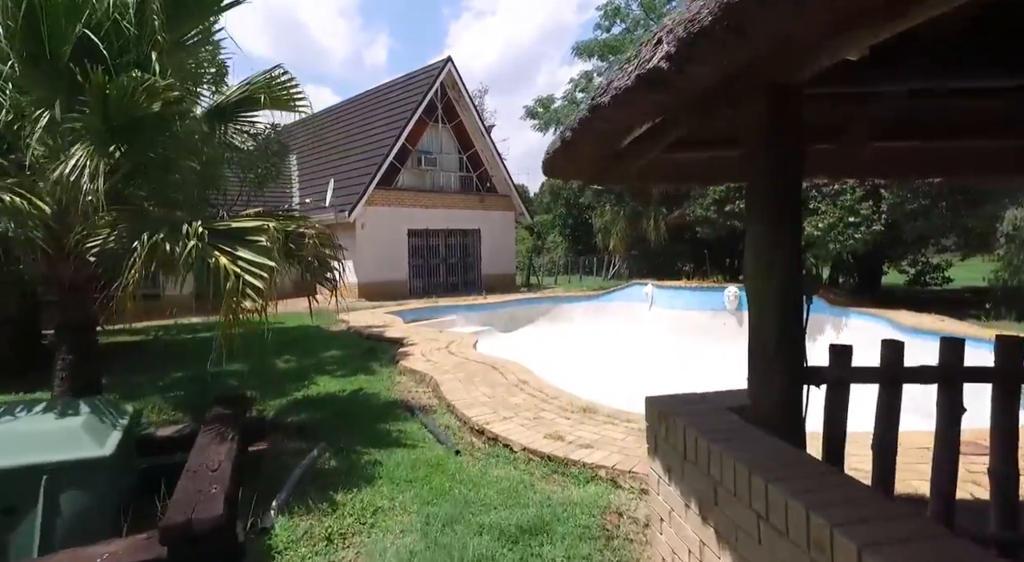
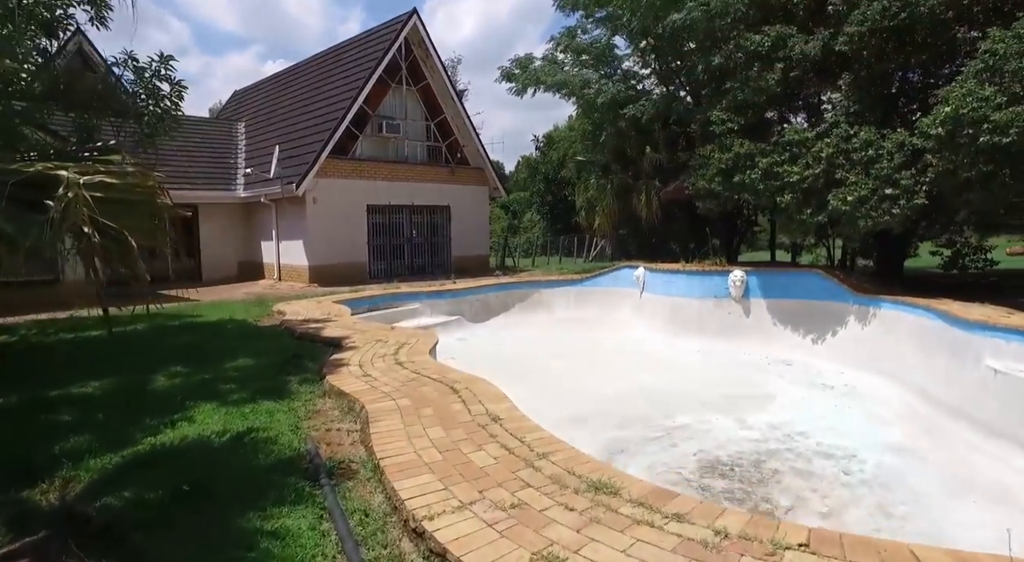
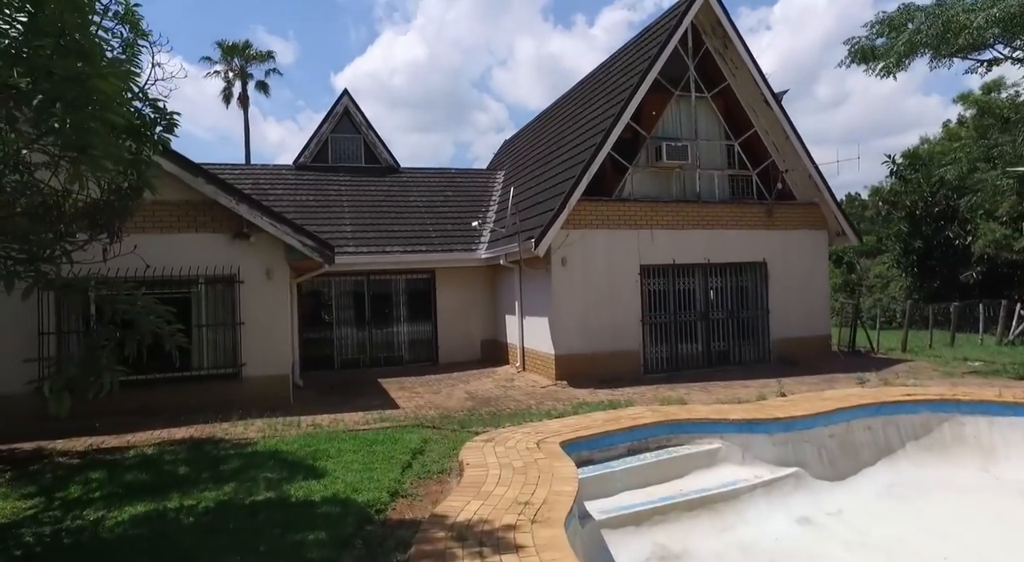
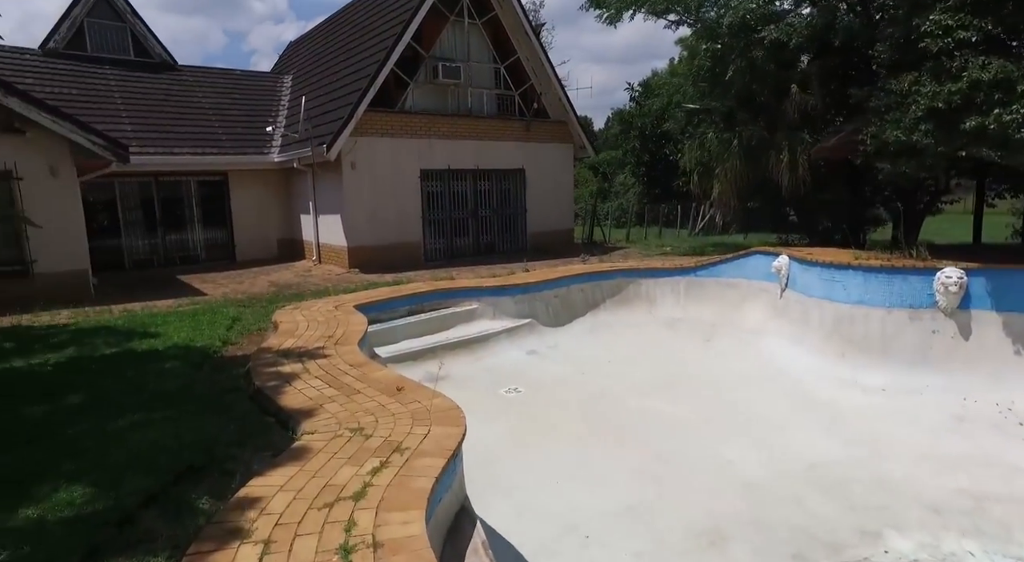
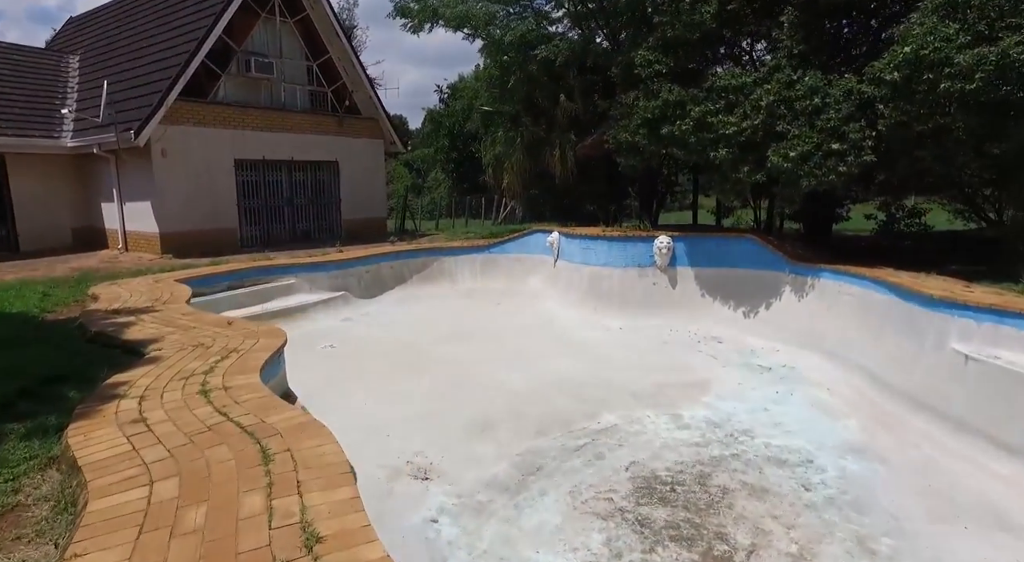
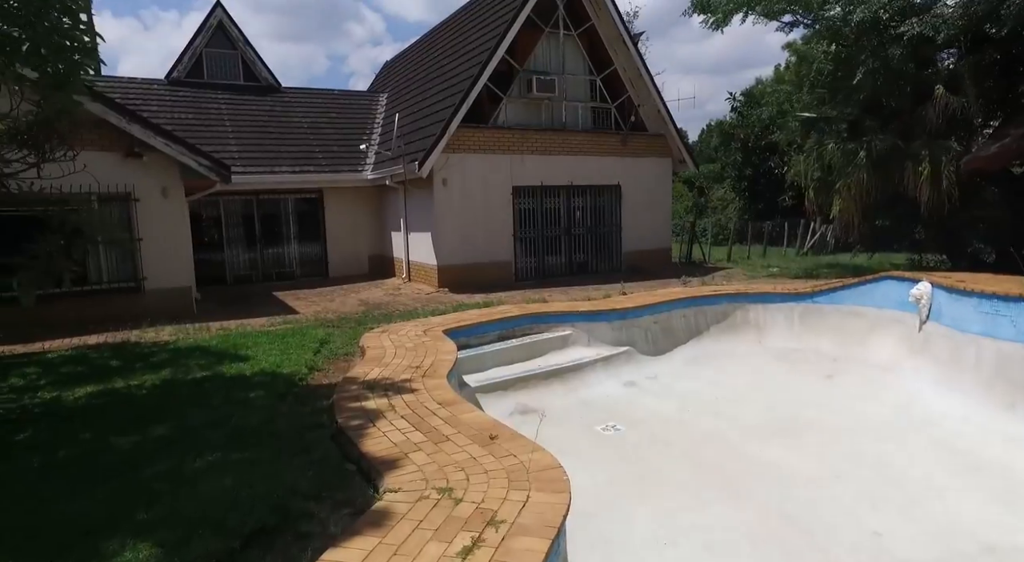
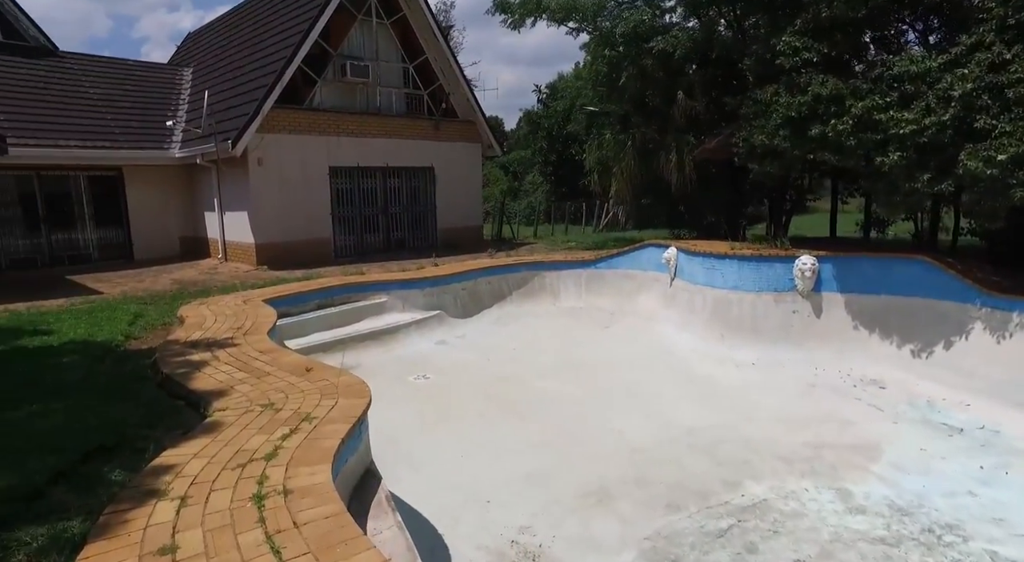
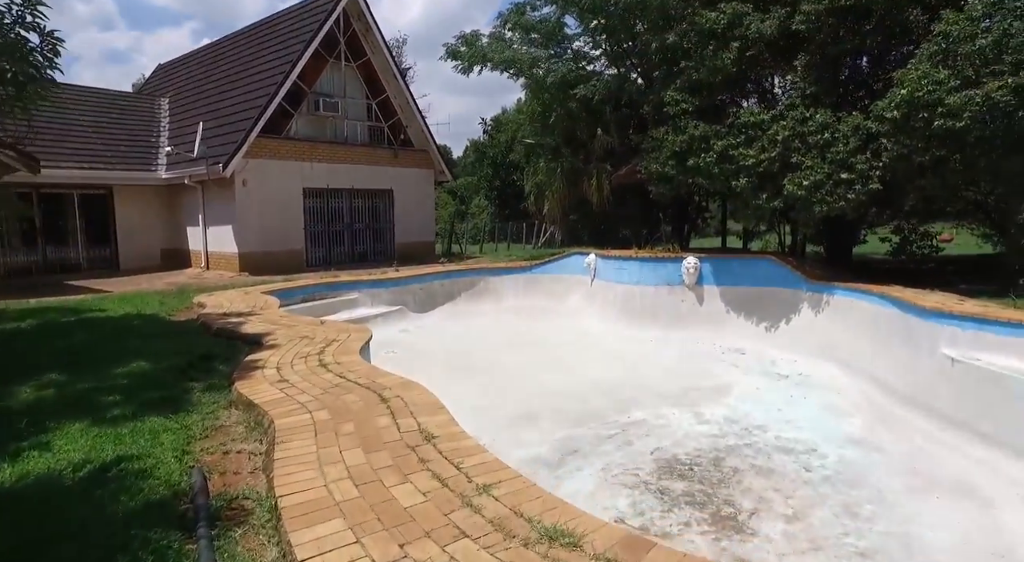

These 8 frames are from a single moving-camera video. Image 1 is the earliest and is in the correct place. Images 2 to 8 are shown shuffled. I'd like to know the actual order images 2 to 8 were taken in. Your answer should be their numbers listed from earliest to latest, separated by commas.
2, 8, 5, 7, 4, 6, 3
